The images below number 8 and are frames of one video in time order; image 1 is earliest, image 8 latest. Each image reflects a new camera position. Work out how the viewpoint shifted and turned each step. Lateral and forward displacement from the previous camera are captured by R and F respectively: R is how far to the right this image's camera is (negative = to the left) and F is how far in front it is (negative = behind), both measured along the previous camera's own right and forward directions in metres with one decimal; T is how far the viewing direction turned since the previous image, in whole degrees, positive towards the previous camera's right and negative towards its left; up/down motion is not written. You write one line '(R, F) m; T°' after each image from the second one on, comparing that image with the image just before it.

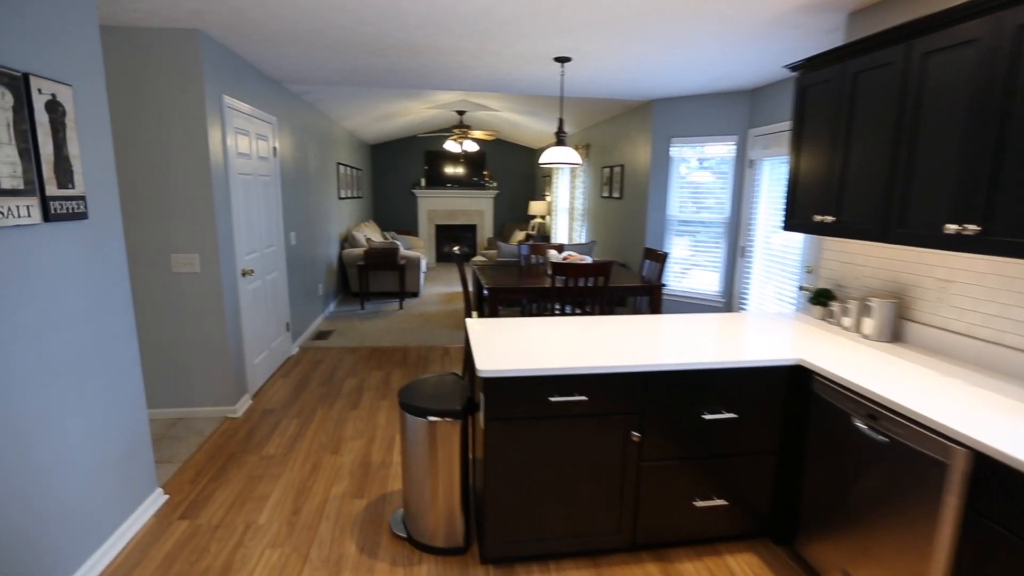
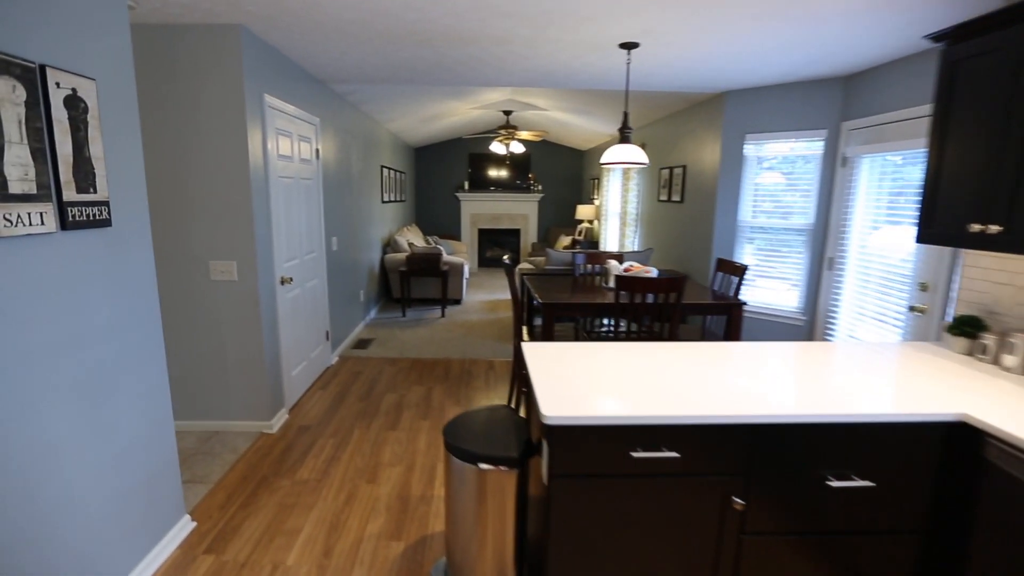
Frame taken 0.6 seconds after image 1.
(-0.1, +0.3) m; -5°
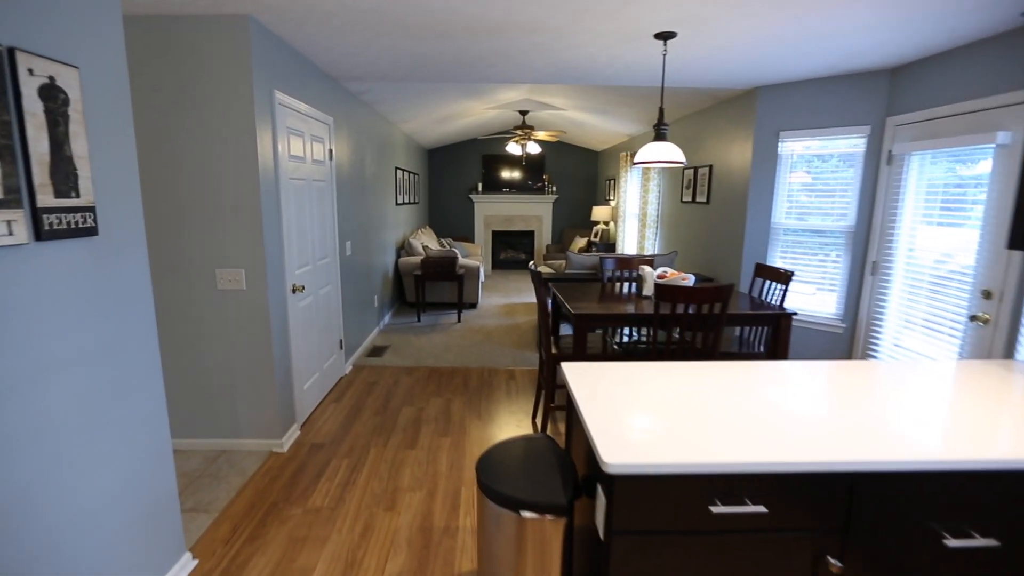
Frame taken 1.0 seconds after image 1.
(-0.1, +0.2) m; -1°
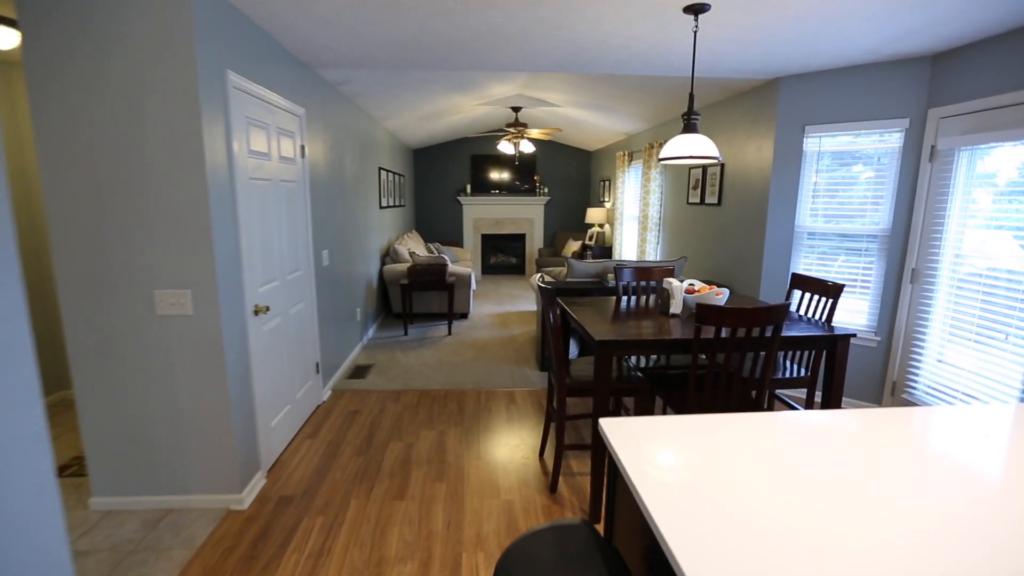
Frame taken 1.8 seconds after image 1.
(-0.1, +0.4) m; +2°
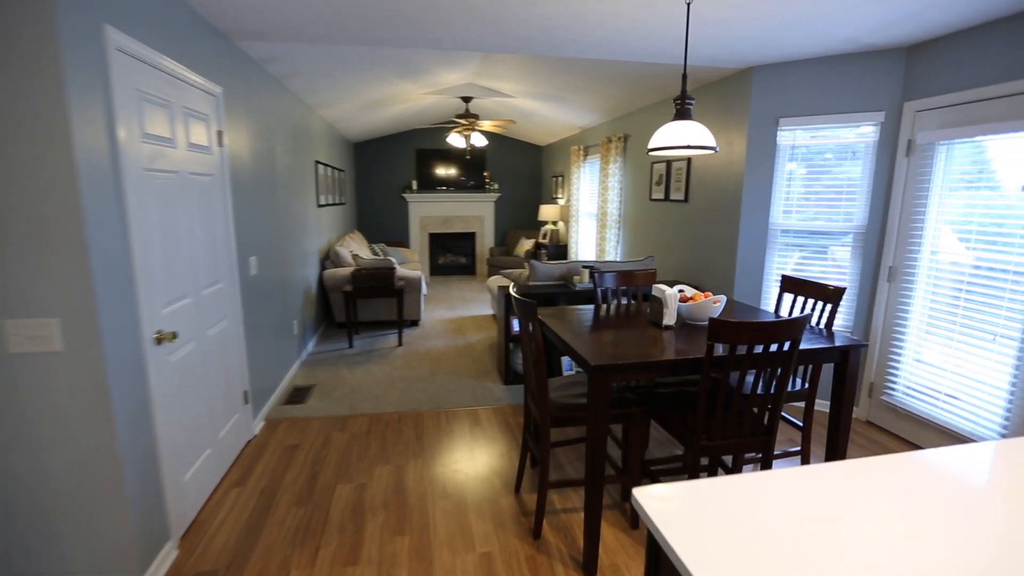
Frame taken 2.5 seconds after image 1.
(-0.1, +0.4) m; +7°
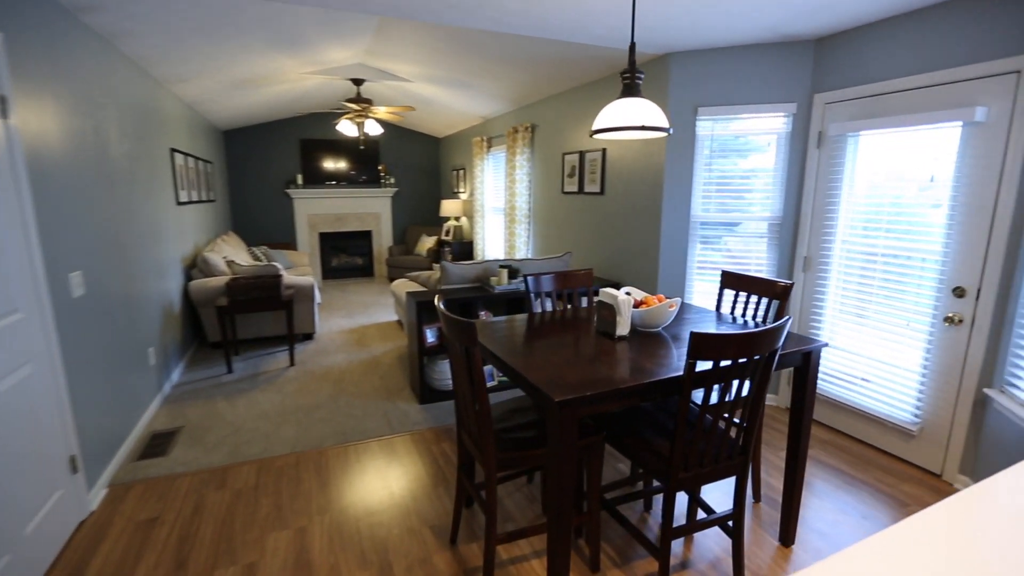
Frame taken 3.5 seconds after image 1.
(-0.1, +0.4) m; +12°
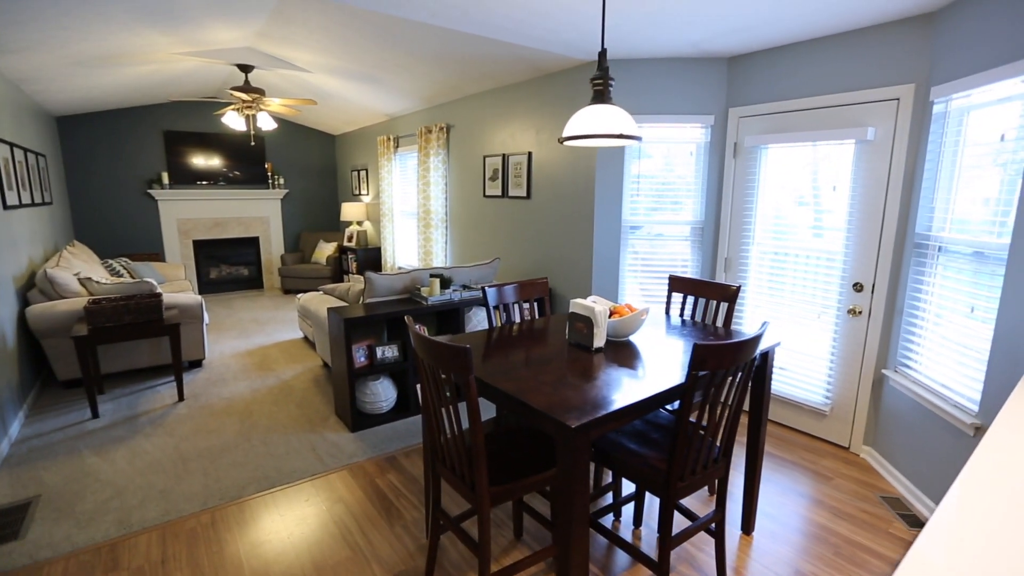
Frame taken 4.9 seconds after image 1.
(-0.3, +0.2) m; +13°
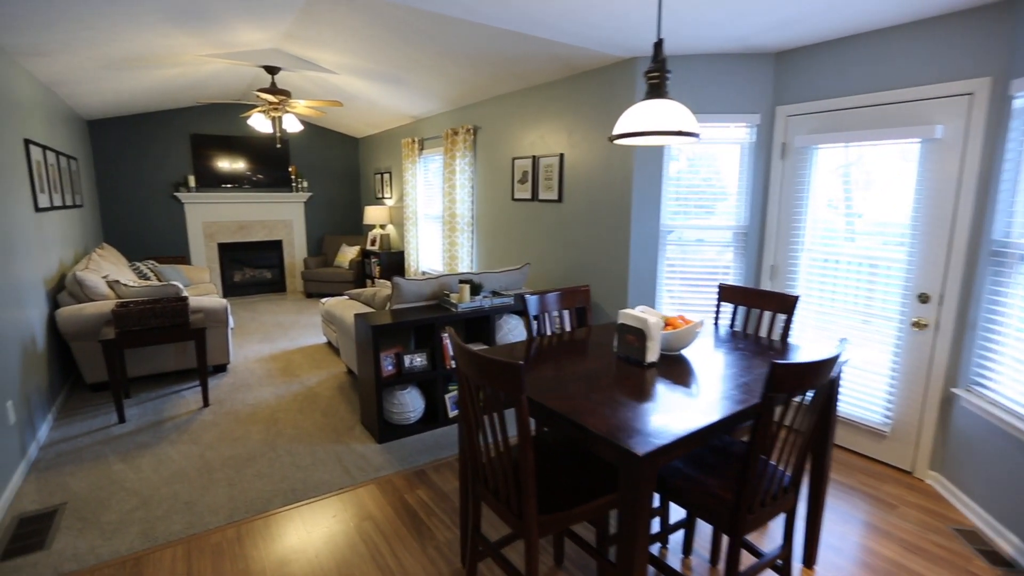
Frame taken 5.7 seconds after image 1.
(-0.1, +0.1) m; -2°
